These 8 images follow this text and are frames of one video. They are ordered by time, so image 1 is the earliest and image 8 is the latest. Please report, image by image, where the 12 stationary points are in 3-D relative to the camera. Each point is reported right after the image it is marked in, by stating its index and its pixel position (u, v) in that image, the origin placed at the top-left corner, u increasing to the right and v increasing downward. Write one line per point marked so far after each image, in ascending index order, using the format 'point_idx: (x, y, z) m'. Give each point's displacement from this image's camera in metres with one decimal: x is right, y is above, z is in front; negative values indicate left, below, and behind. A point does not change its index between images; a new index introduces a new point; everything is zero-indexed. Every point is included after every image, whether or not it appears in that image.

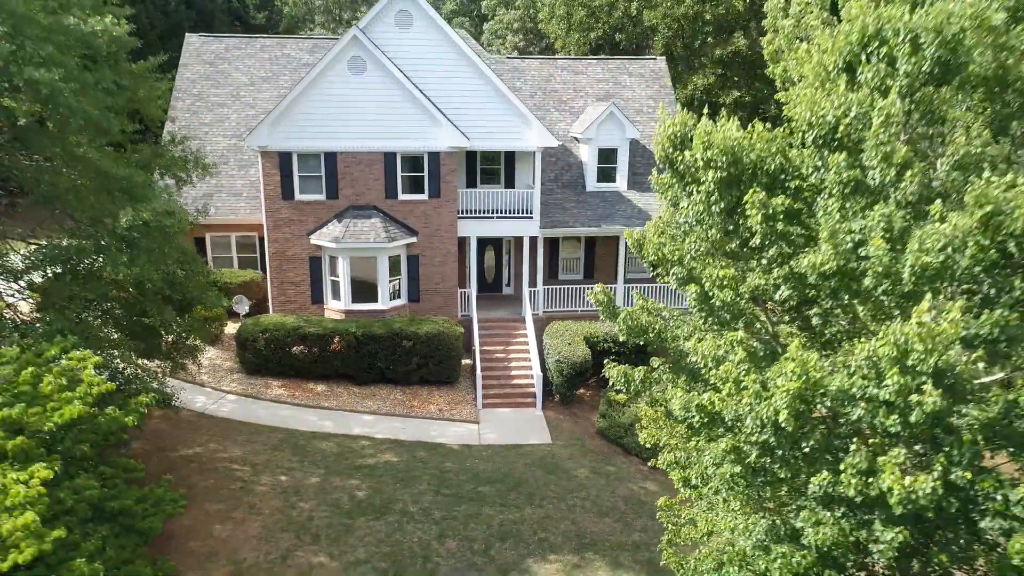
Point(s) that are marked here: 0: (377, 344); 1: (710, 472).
0: (-2.7, -1.1, +14.9) m
1: (+1.4, -1.3, +5.5) m
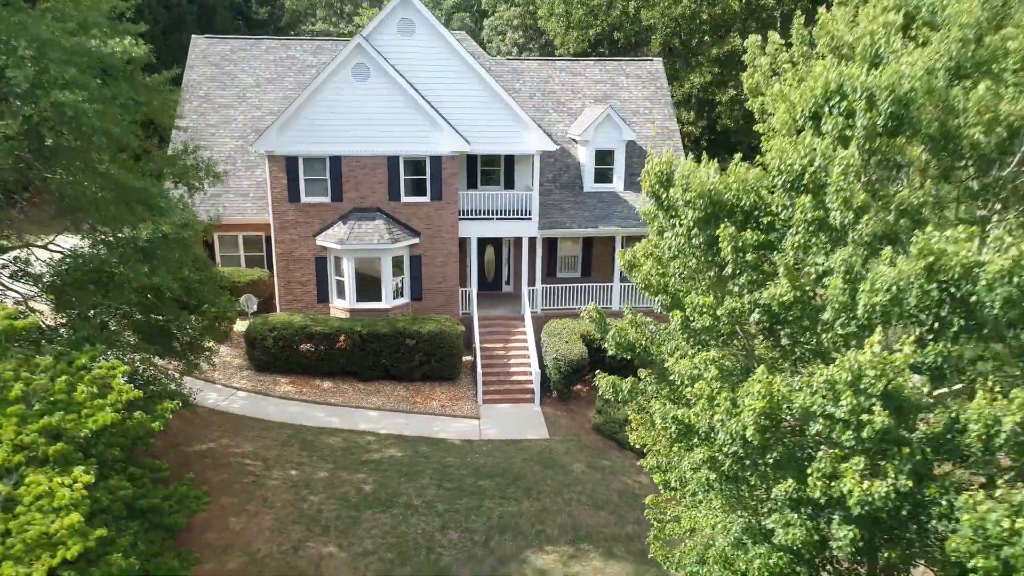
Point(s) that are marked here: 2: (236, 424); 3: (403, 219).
0: (-2.7, -1.1, +15.4) m
1: (+1.4, -1.5, +6.0) m
2: (-4.9, -2.4, +13.4) m
3: (-2.4, +1.5, +16.5) m
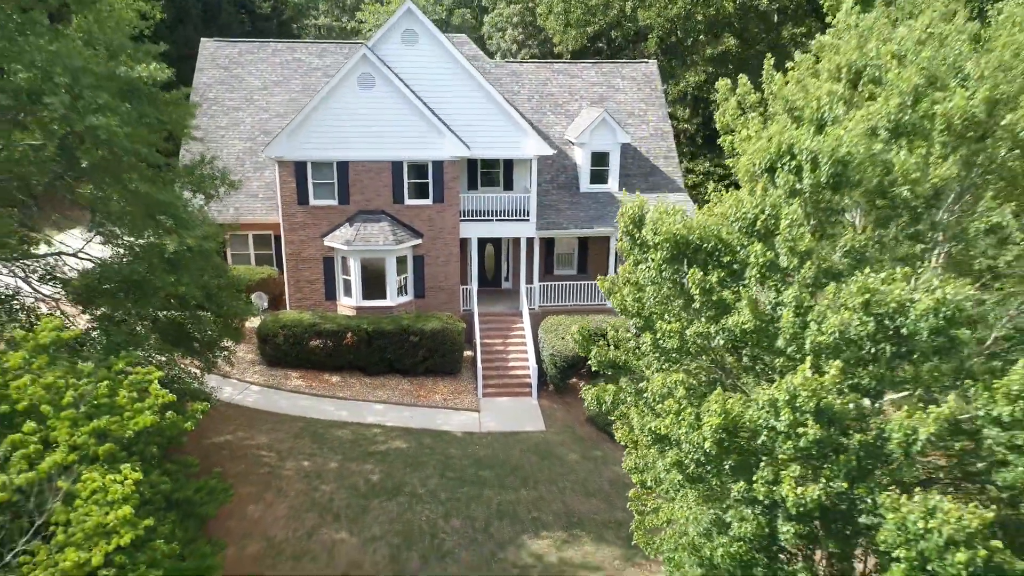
0: (-2.7, -1.1, +16.3) m
1: (+1.3, -1.7, +6.8) m
2: (-5.0, -2.4, +14.3) m
3: (-2.4, +1.5, +17.3) m
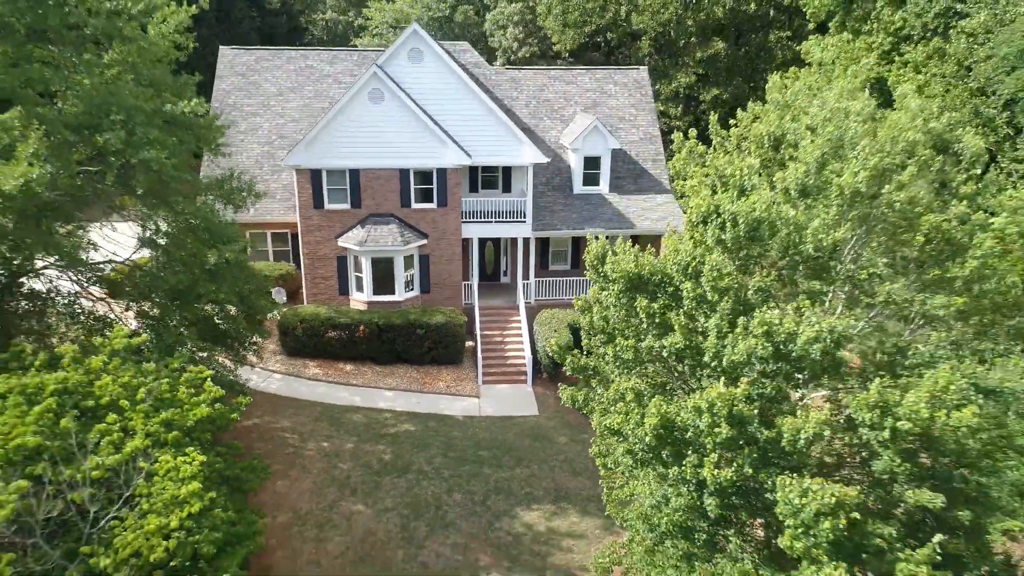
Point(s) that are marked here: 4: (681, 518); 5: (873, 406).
0: (-2.8, -1.0, +17.9) m
1: (+1.2, -1.9, +8.5) m
2: (-5.0, -2.4, +16.0) m
3: (-2.5, +1.6, +18.9) m
4: (+1.8, -2.4, +7.9) m
5: (+3.3, -1.1, +6.9) m
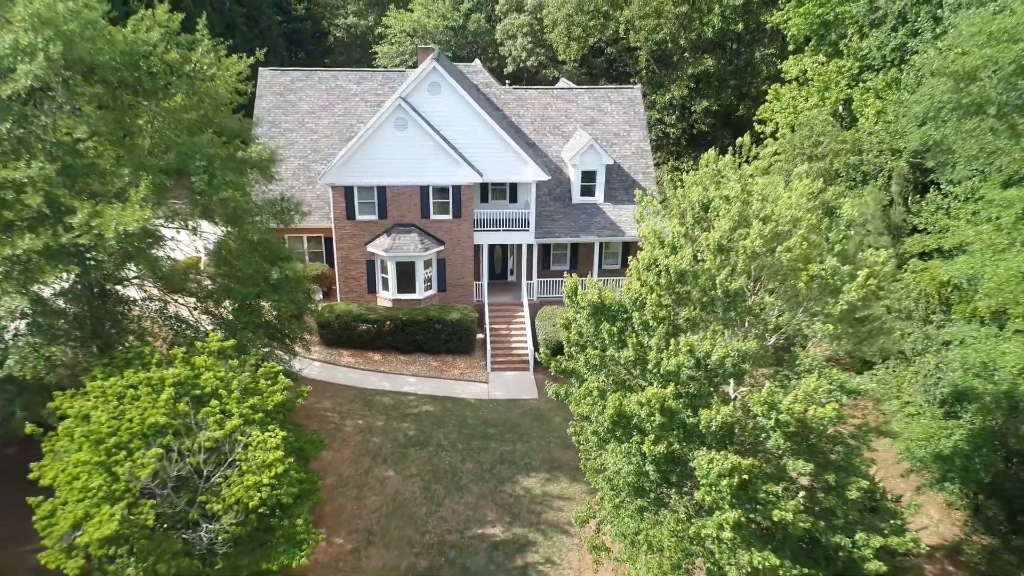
0: (-2.7, -1.1, +20.9) m
1: (+1.2, -2.2, +11.5) m
2: (-5.0, -2.5, +19.1) m
3: (-2.3, +1.6, +21.8) m
4: (+1.7, -2.8, +10.9) m
5: (+3.3, -1.5, +9.9) m
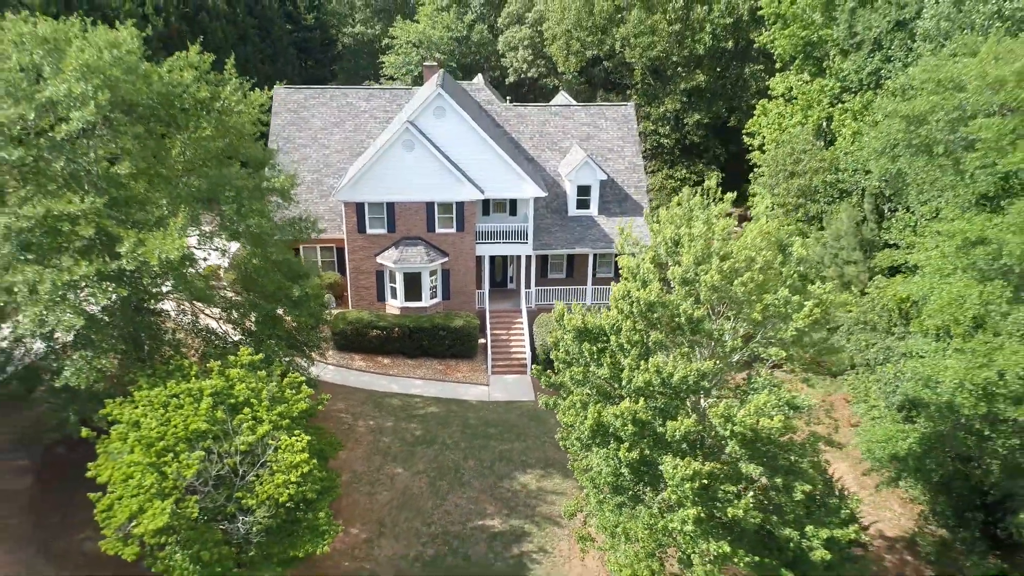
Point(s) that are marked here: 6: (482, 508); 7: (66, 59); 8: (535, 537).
0: (-2.7, -1.3, +22.6) m
1: (+1.1, -2.7, +13.2) m
2: (-5.0, -2.8, +20.8) m
3: (-2.3, +1.4, +23.4) m
4: (+1.7, -3.2, +12.6) m
5: (+3.2, -1.9, +11.5) m
6: (-0.7, -4.8, +16.6) m
7: (-8.7, +4.4, +14.7) m
8: (+0.5, -5.2, +15.9) m
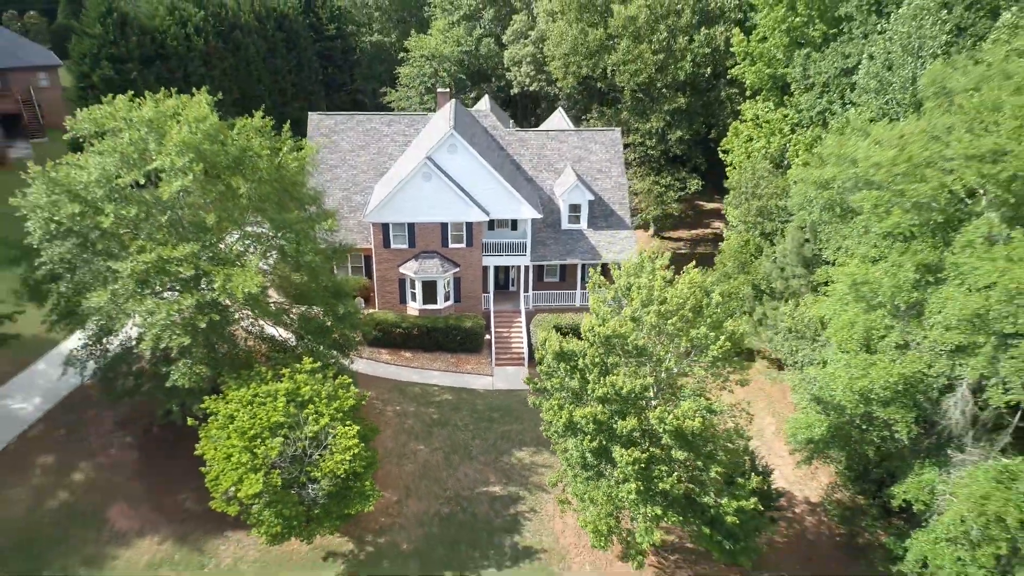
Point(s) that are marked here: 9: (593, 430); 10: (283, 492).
0: (-2.7, -1.6, +27.2) m
1: (+1.0, -3.4, +17.8) m
2: (-5.0, -3.1, +25.5) m
3: (-2.3, +1.2, +27.9) m
4: (+1.6, -3.9, +17.2) m
5: (+3.1, -2.7, +16.1) m
6: (-0.7, -5.4, +21.4) m
7: (-8.7, +3.8, +19.1) m
8: (+0.4, -5.8, +20.6) m
9: (+1.8, -3.1, +16.5) m
10: (-5.3, -4.7, +17.4) m
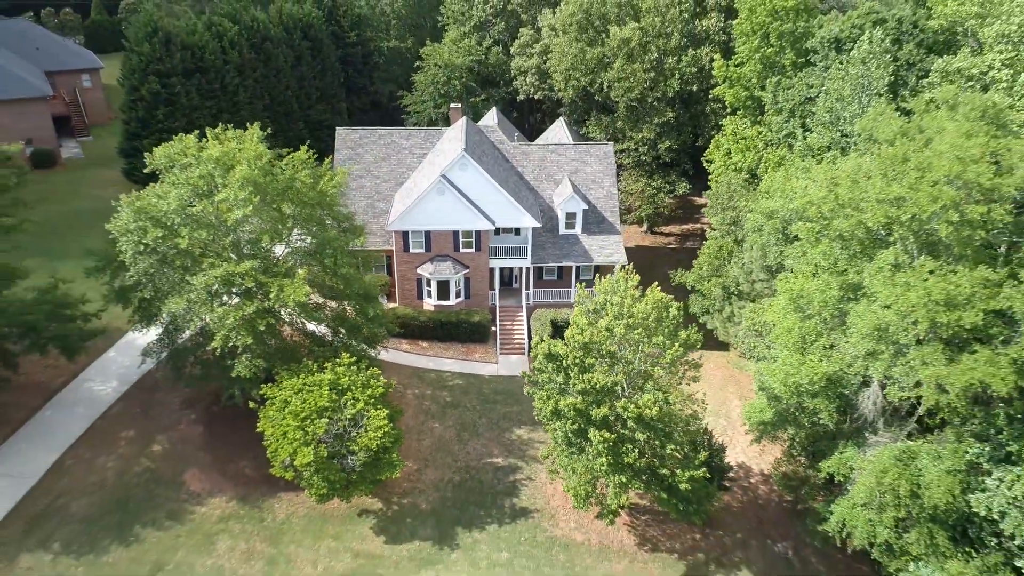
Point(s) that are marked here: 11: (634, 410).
0: (-2.6, -1.5, +31.5) m
1: (+1.0, -3.7, +22.1) m
2: (-4.9, -3.1, +29.9) m
3: (-2.2, +1.2, +32.1) m
4: (+1.5, -4.3, +21.6) m
5: (+3.0, -3.2, +20.4) m
6: (-0.7, -5.6, +25.8) m
7: (-8.7, +3.6, +23.3) m
8: (+0.4, -6.0, +25.1) m
9: (+1.7, -3.5, +20.8) m
10: (-5.3, -5.0, +21.9) m
11: (+3.2, -3.2, +20.0) m
